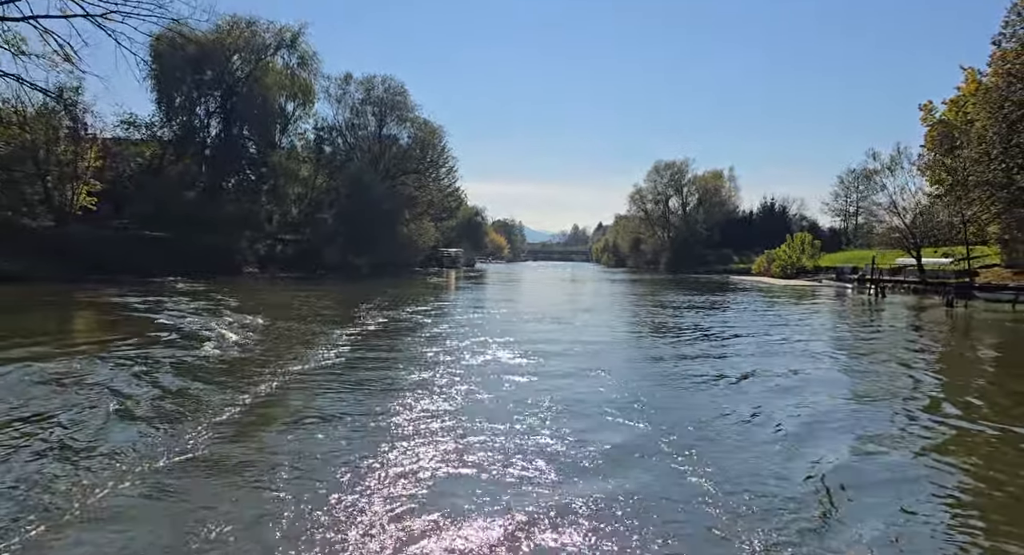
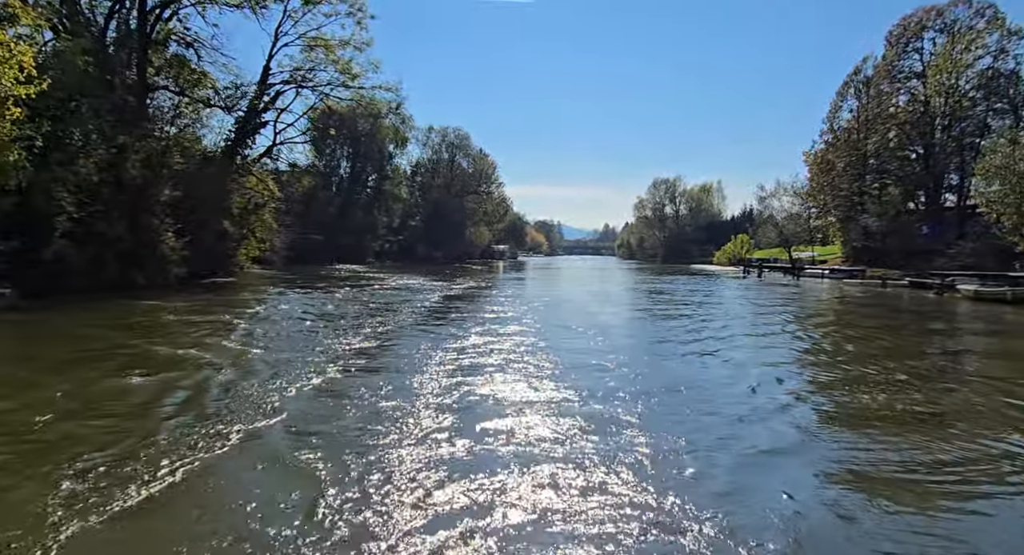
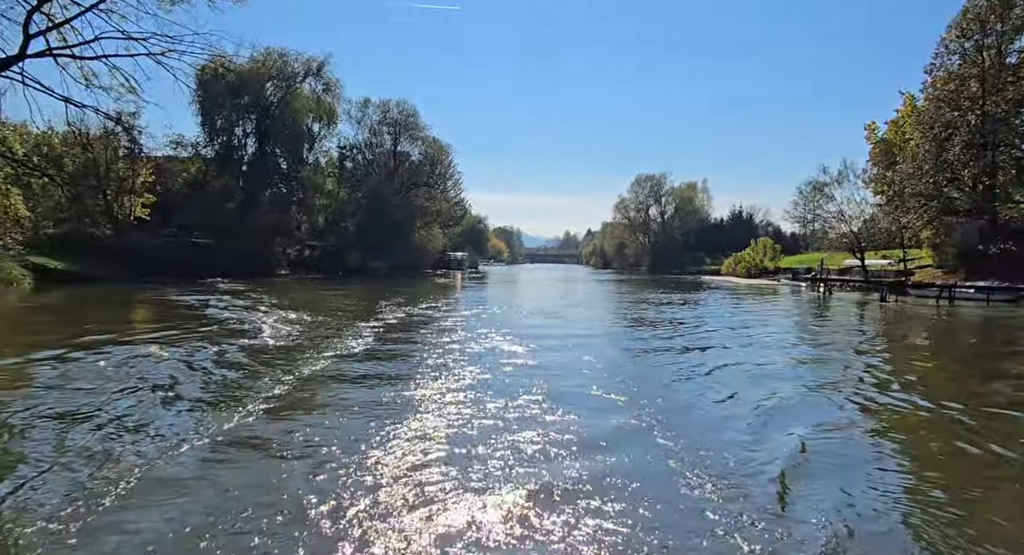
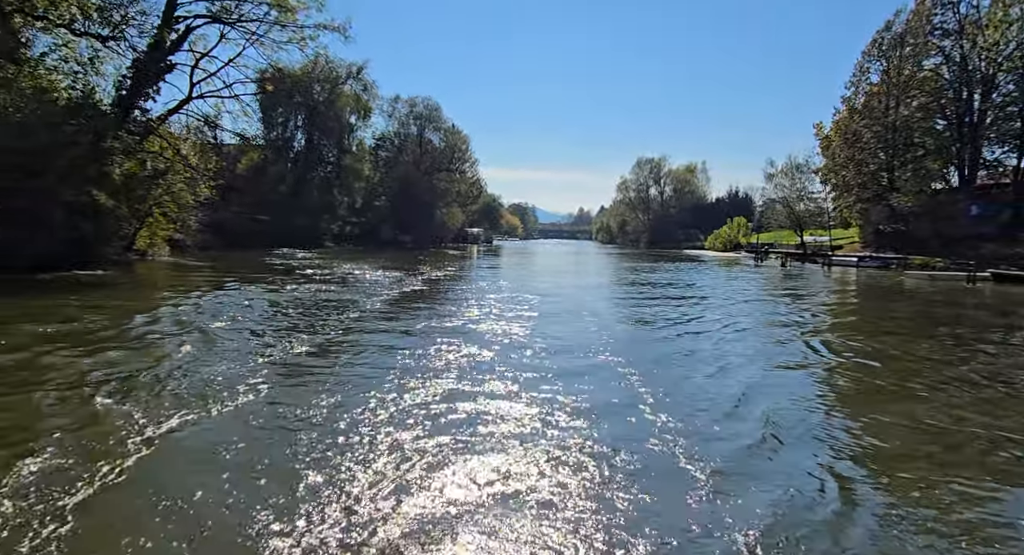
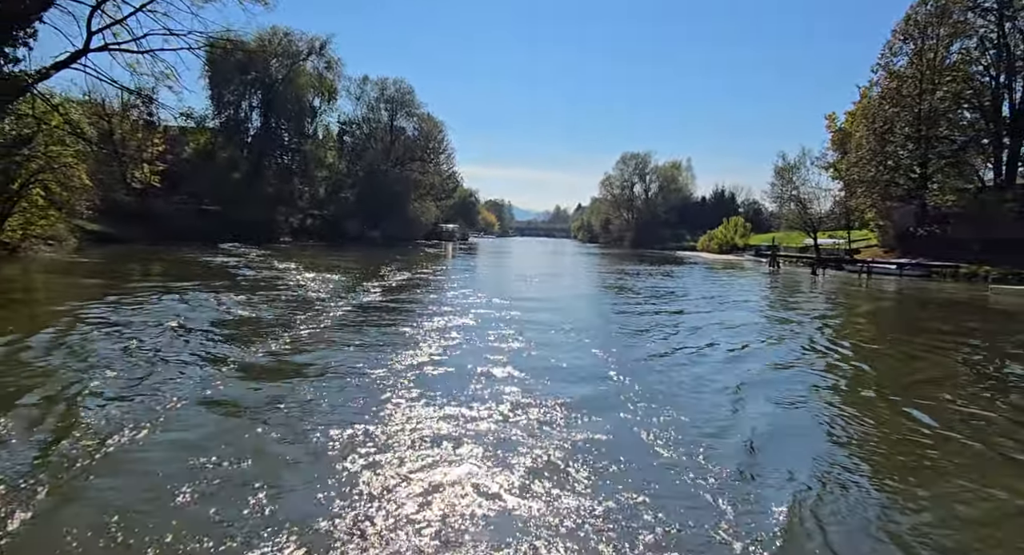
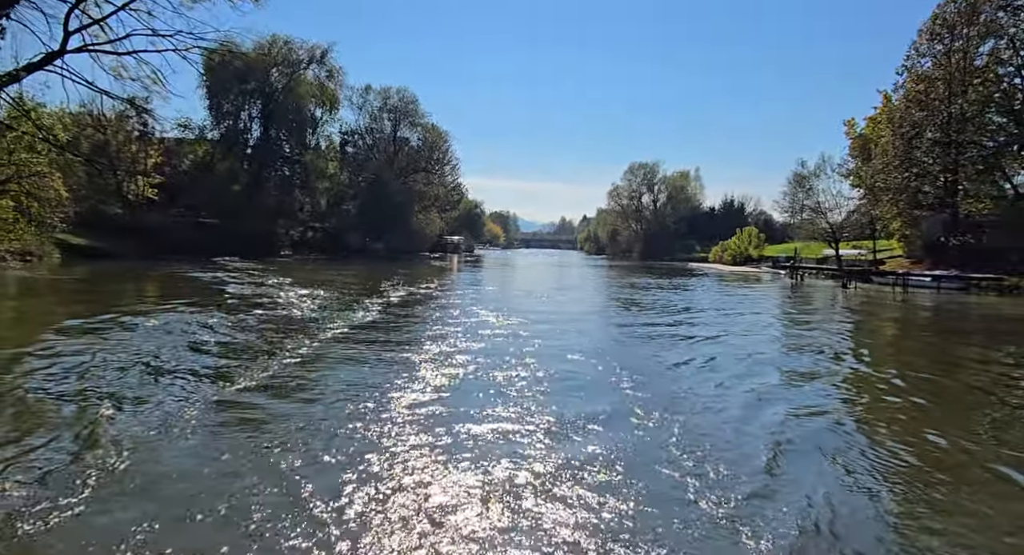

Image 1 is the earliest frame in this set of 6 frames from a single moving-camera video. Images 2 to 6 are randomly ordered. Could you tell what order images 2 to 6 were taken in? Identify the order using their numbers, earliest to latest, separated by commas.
3, 6, 5, 4, 2
